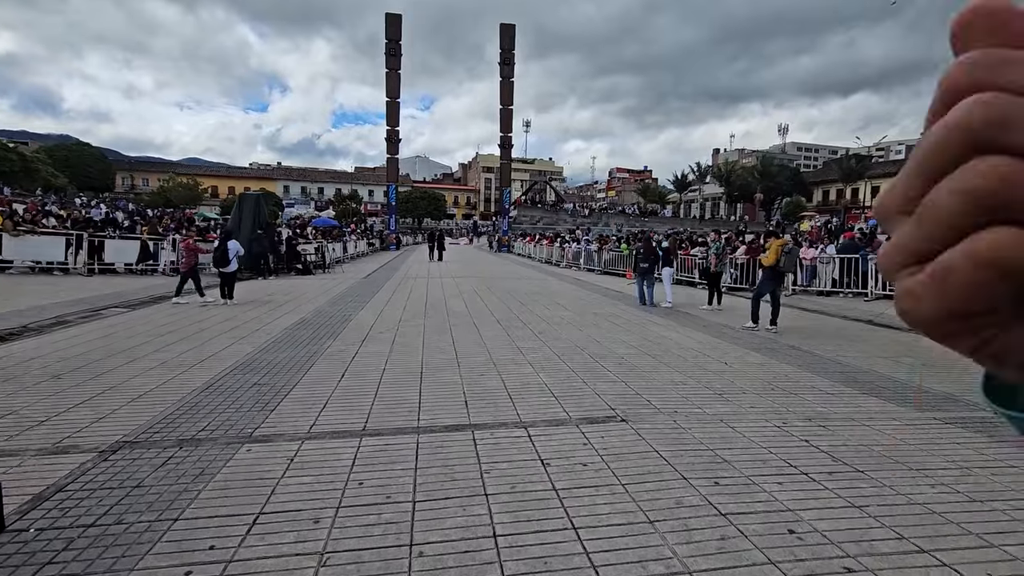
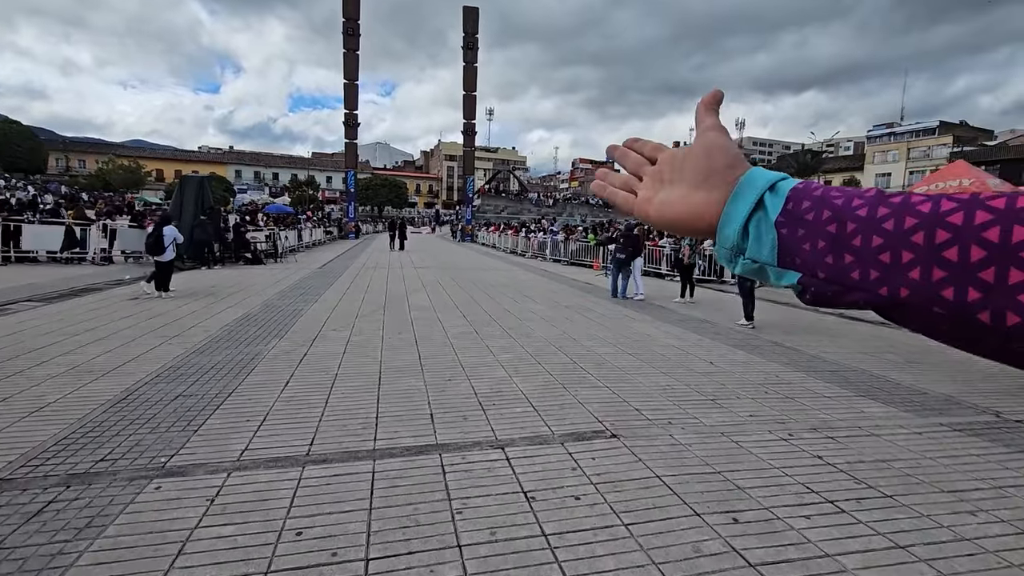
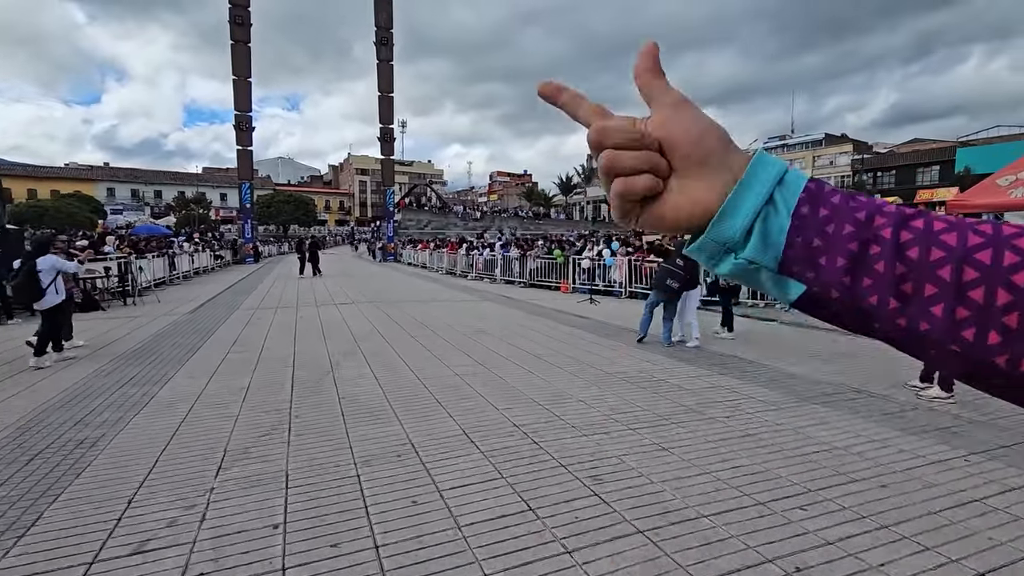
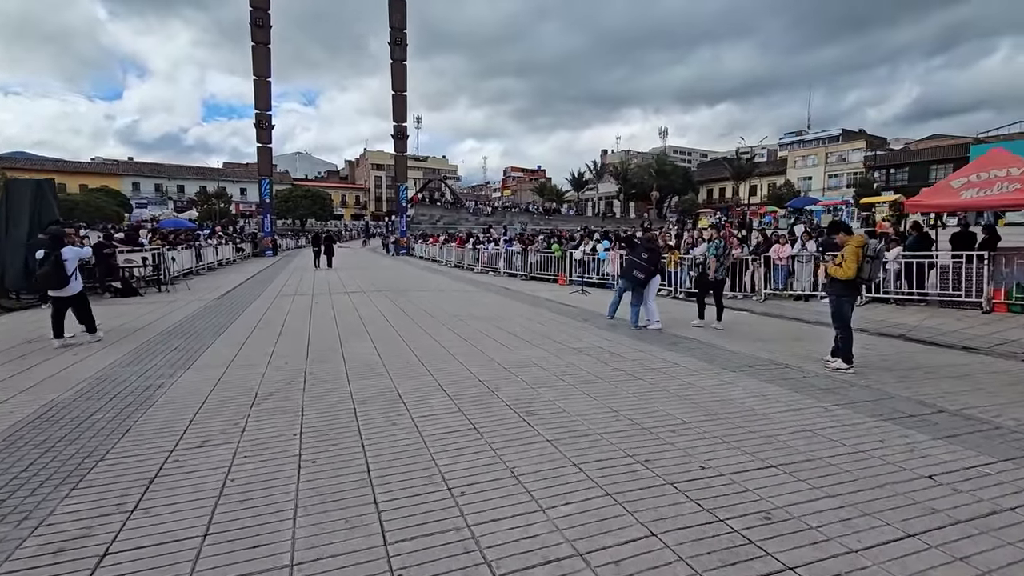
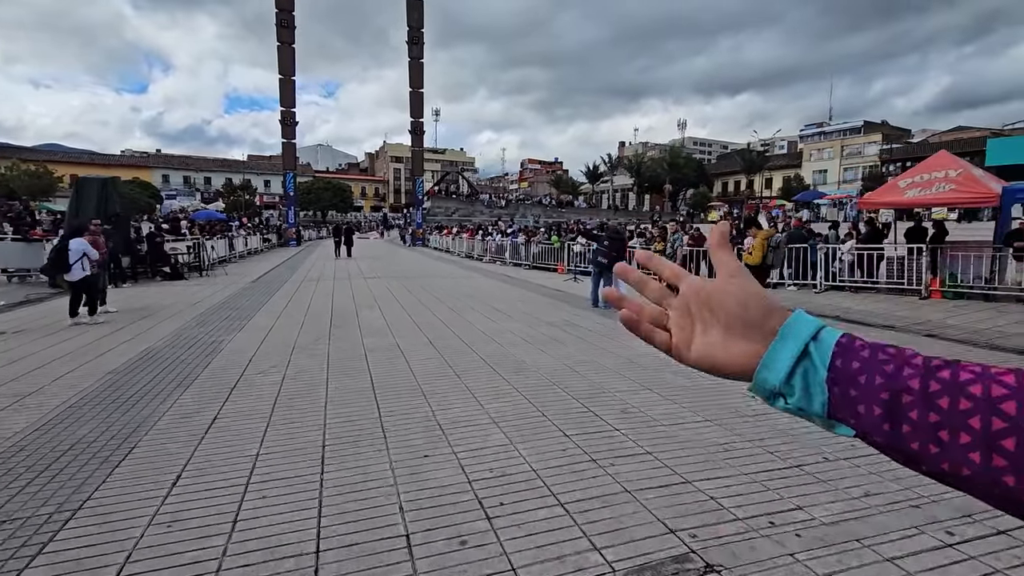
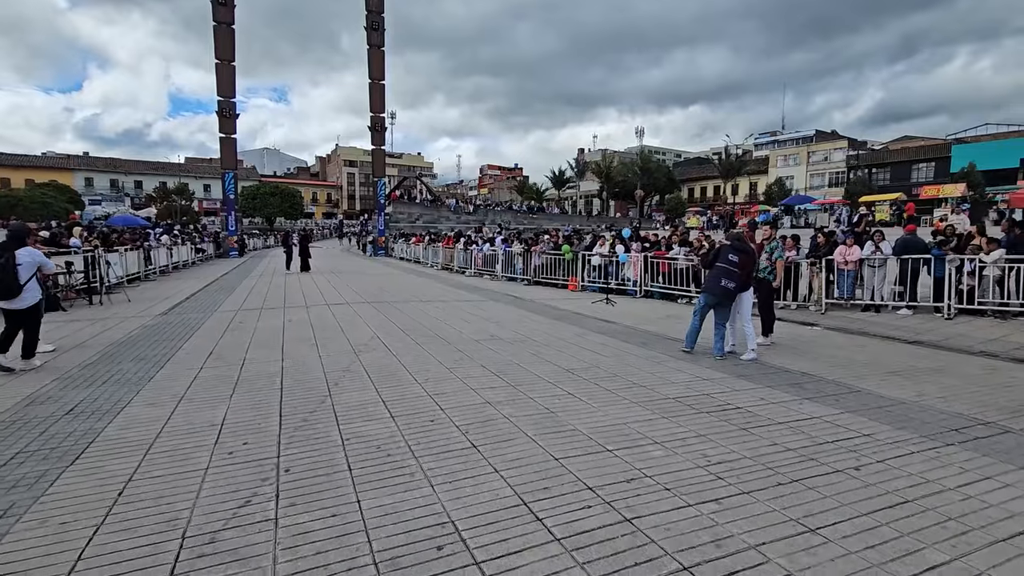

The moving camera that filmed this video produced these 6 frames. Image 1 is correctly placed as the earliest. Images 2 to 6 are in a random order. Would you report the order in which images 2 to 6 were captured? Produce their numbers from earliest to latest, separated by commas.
2, 5, 4, 3, 6
